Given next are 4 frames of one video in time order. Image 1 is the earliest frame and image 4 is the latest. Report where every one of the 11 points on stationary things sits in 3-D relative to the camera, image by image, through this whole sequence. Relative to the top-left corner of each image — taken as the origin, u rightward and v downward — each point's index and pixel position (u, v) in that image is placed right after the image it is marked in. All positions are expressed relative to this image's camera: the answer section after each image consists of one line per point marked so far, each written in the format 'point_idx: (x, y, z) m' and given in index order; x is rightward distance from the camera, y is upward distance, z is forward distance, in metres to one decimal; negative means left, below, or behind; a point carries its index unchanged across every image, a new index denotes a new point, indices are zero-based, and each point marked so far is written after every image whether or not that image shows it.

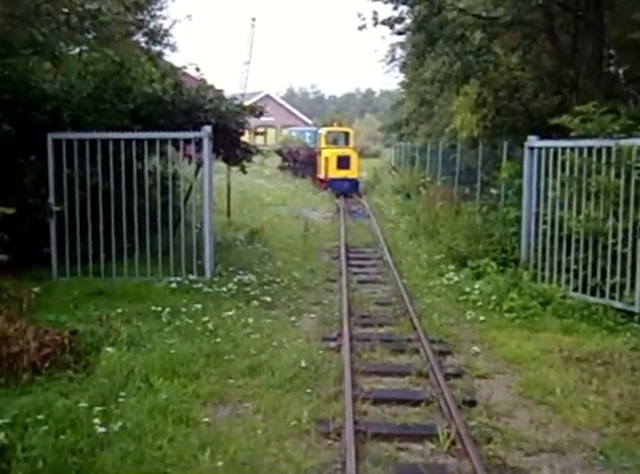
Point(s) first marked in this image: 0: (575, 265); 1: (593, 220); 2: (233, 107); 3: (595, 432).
0: (+3.5, -0.4, +10.8) m
1: (+3.5, +0.2, +10.4) m
2: (-1.6, +2.6, +15.9) m
3: (+2.2, -1.5, +6.3) m
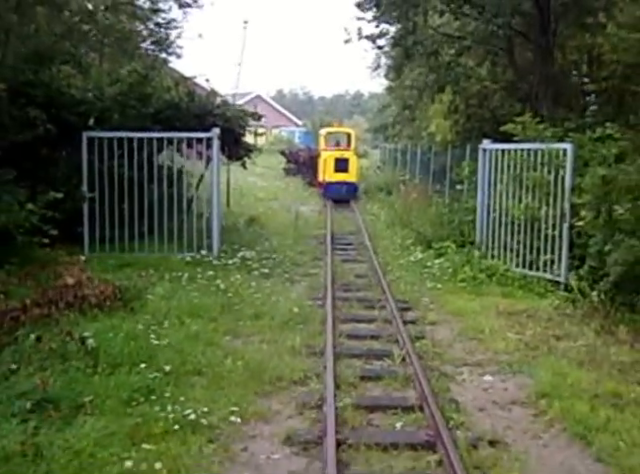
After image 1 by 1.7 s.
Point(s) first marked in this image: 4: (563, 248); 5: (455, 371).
0: (+3.3, -0.1, +13.2) m
1: (+3.4, +0.5, +12.8) m
2: (-1.9, +2.9, +18.3) m
3: (+2.0, -1.3, +8.7) m
4: (+3.7, -0.2, +12.1) m
5: (+1.4, -1.3, +8.1) m
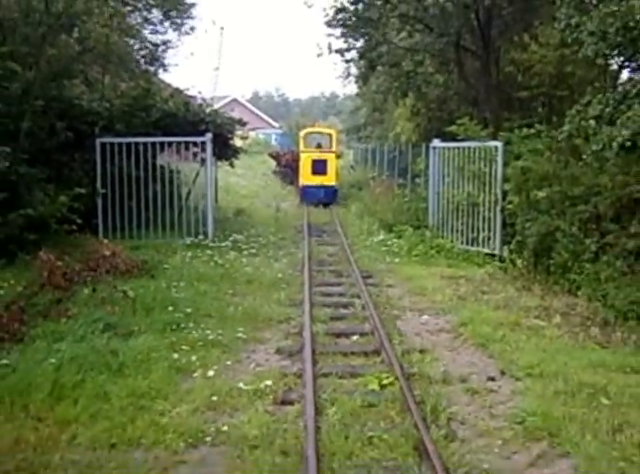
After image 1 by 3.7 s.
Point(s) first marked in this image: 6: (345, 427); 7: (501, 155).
0: (+2.9, +0.2, +15.9) m
1: (+2.9, +0.8, +15.5) m
2: (-2.5, +3.1, +20.8) m
3: (+1.7, -0.9, +11.4) m
4: (+3.3, +0.2, +14.9) m
5: (+1.1, -1.0, +10.7) m
6: (+0.2, -1.5, +6.2) m
7: (+3.3, +1.5, +14.7) m
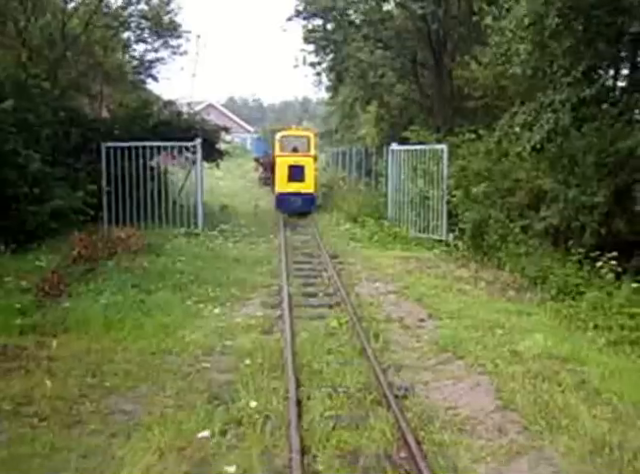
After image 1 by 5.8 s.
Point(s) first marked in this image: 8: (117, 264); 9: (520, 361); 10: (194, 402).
0: (+2.3, +0.5, +18.8) m
1: (+2.4, +1.1, +18.3) m
2: (-3.3, +3.3, +23.5) m
3: (+1.3, -0.7, +14.1) m
4: (+2.7, +0.5, +17.7) m
5: (+0.7, -0.7, +13.5) m
6: (-0.1, -1.2, +8.9) m
7: (+2.8, +1.8, +17.6) m
8: (-3.2, -0.4, +12.5) m
9: (+2.1, -1.3, +8.4) m
10: (-1.1, -1.4, +6.8) m
